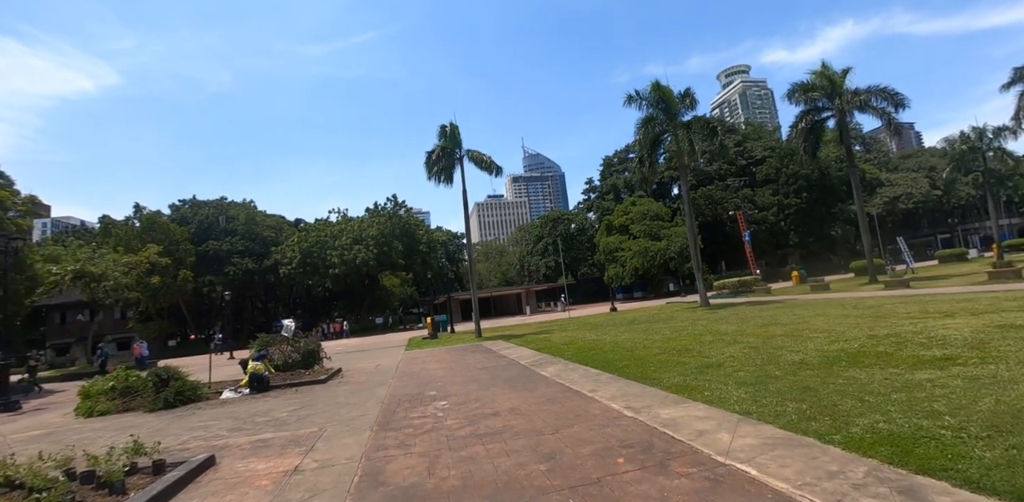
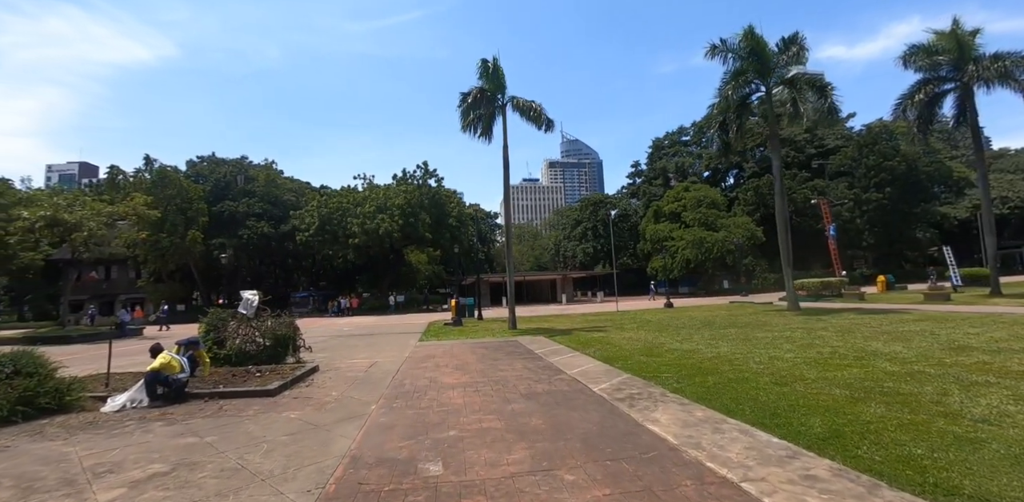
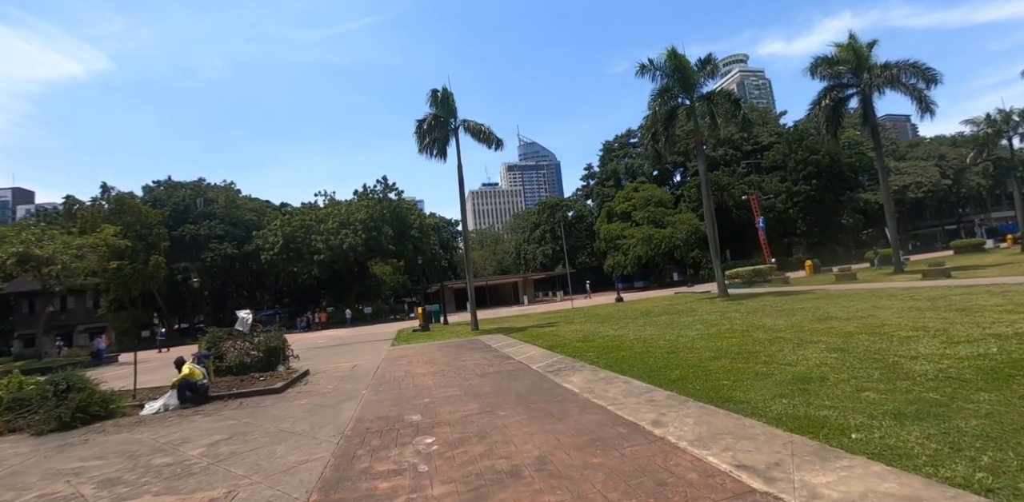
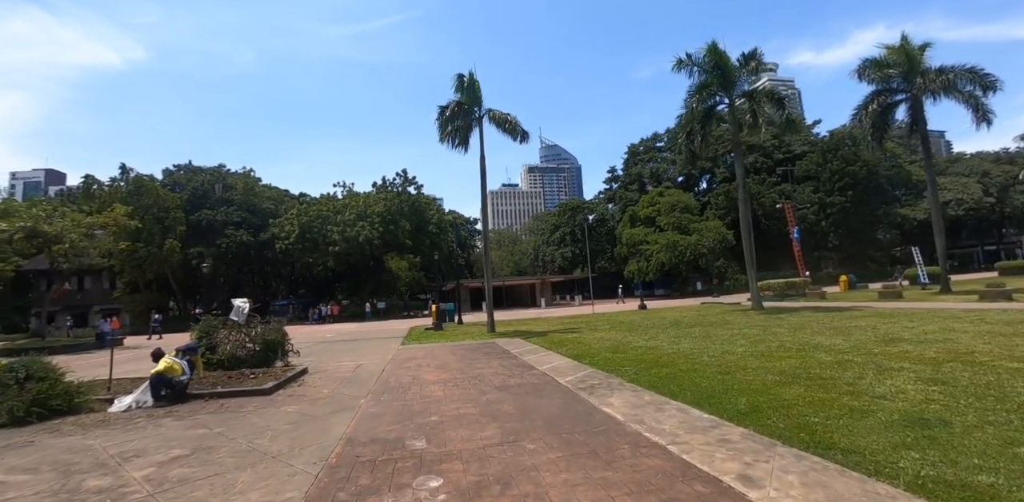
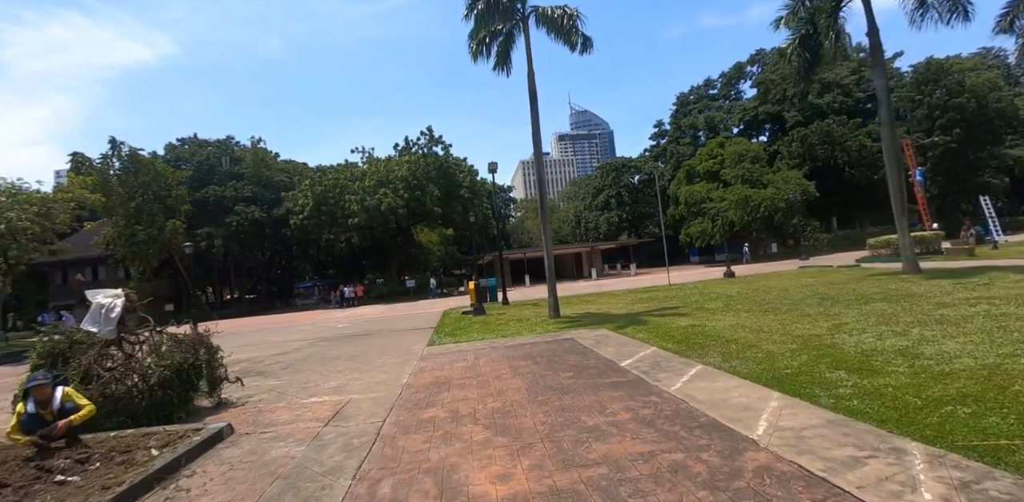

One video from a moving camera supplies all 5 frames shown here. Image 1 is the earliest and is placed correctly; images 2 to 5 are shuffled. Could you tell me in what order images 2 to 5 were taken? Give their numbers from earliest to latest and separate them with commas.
3, 4, 2, 5
